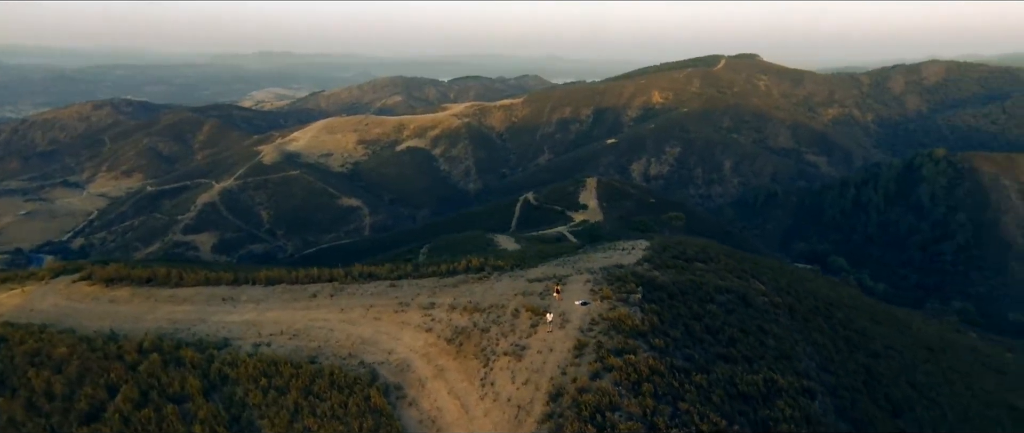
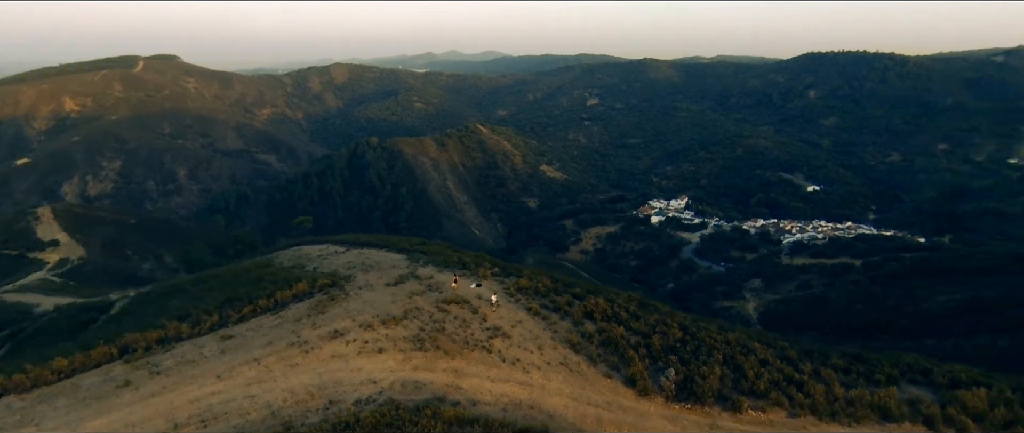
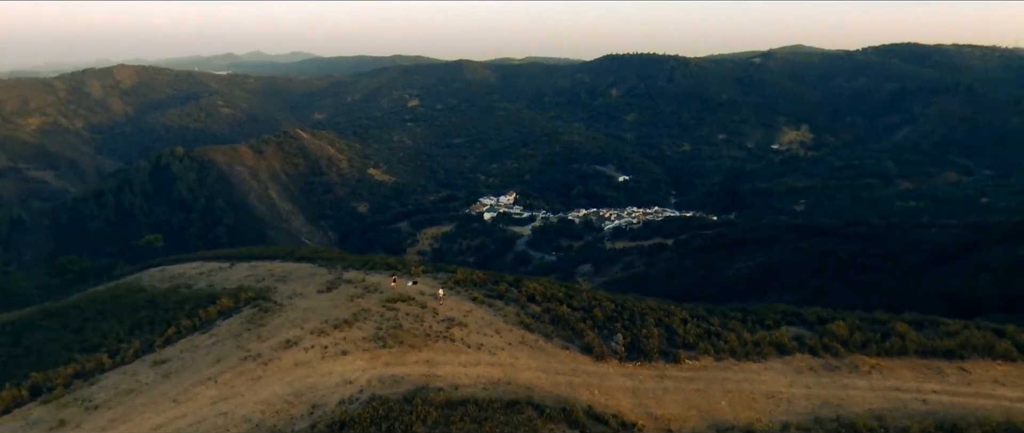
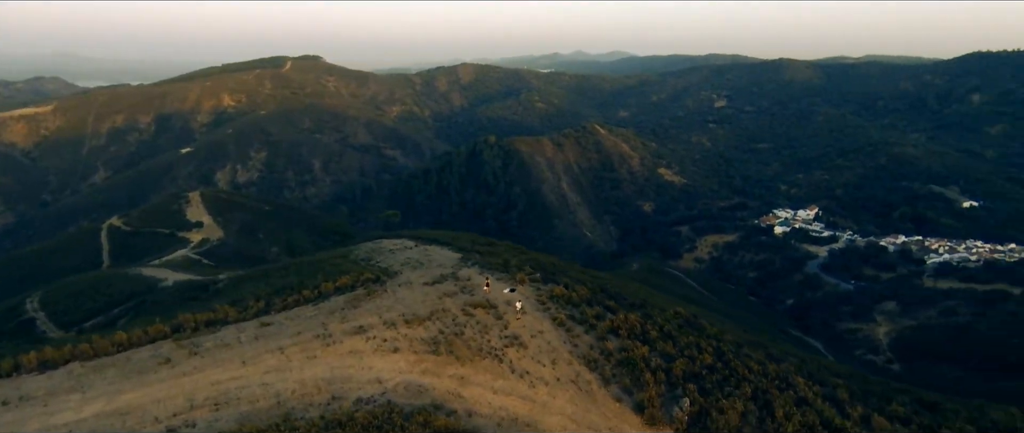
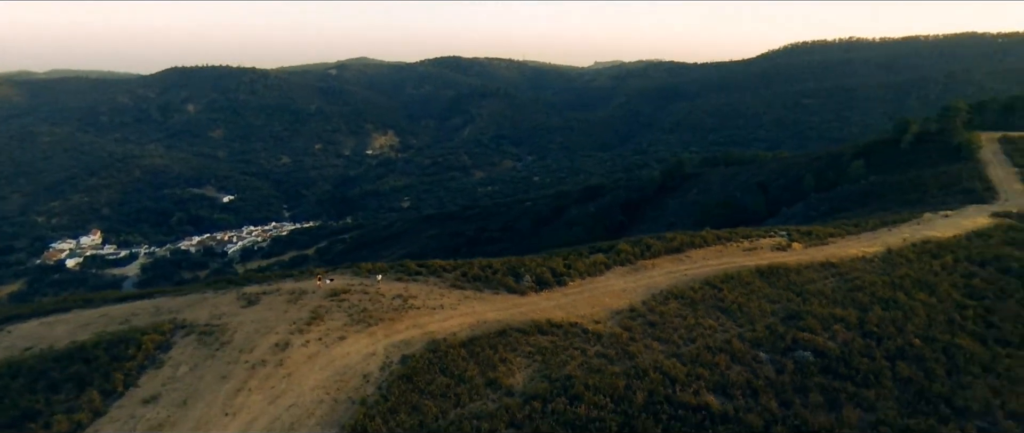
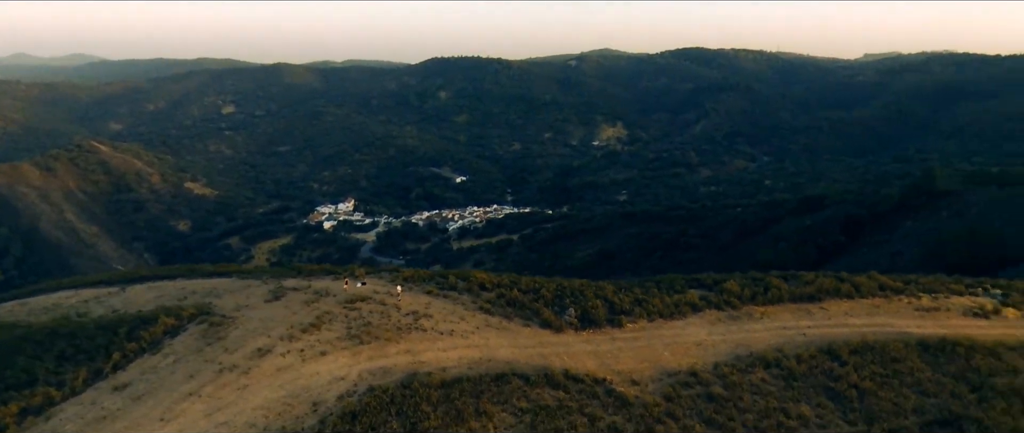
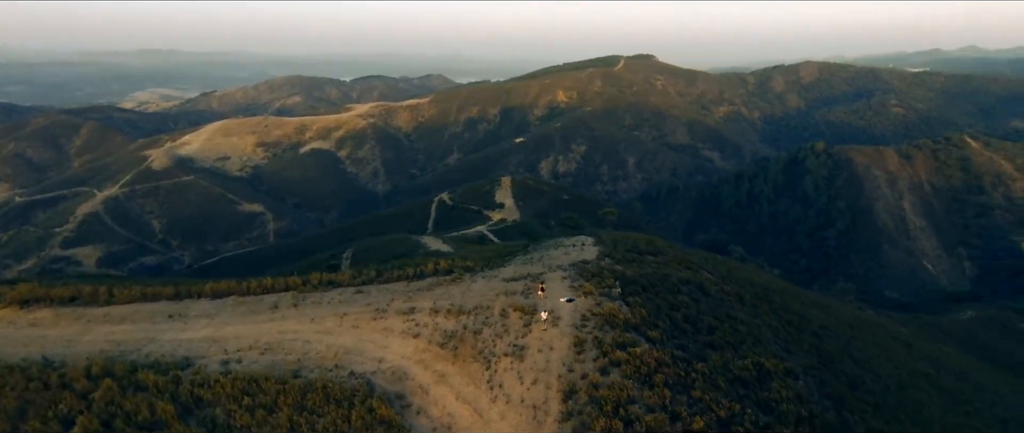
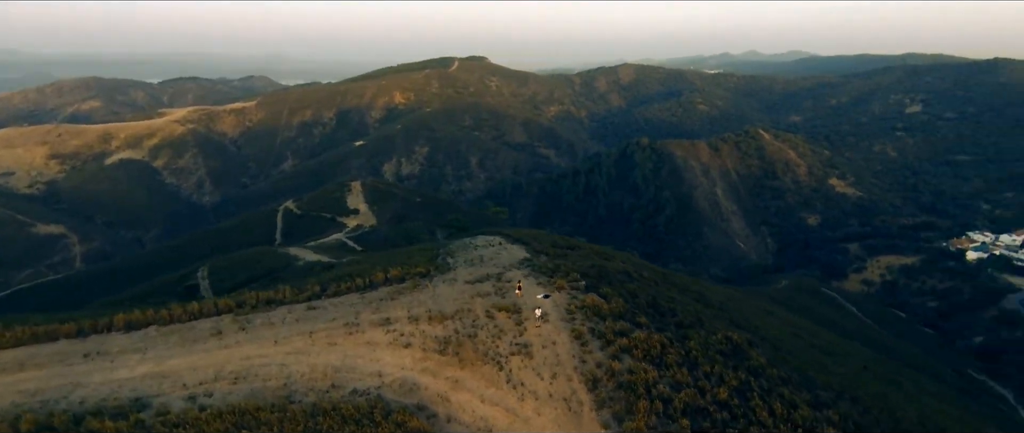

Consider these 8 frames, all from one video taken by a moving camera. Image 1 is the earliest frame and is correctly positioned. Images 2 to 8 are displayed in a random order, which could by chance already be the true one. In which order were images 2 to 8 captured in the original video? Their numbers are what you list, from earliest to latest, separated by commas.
7, 8, 4, 2, 3, 6, 5
